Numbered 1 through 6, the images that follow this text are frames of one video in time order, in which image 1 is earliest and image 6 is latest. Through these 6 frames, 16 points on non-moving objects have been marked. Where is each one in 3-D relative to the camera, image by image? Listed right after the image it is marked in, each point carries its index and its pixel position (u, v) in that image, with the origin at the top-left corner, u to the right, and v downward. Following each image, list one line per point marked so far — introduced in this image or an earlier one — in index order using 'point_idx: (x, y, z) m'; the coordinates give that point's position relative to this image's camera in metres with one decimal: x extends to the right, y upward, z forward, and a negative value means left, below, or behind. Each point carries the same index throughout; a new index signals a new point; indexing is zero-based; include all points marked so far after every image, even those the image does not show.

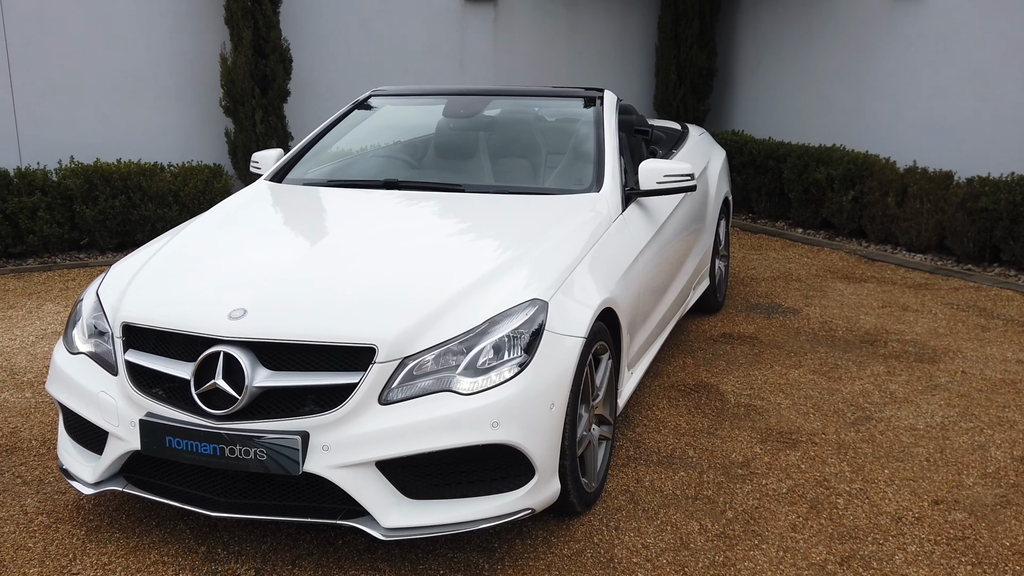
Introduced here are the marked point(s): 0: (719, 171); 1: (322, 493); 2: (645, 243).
0: (+1.0, +0.6, +4.9) m
1: (-0.4, -0.5, +2.4) m
2: (+0.4, +0.1, +3.4) m
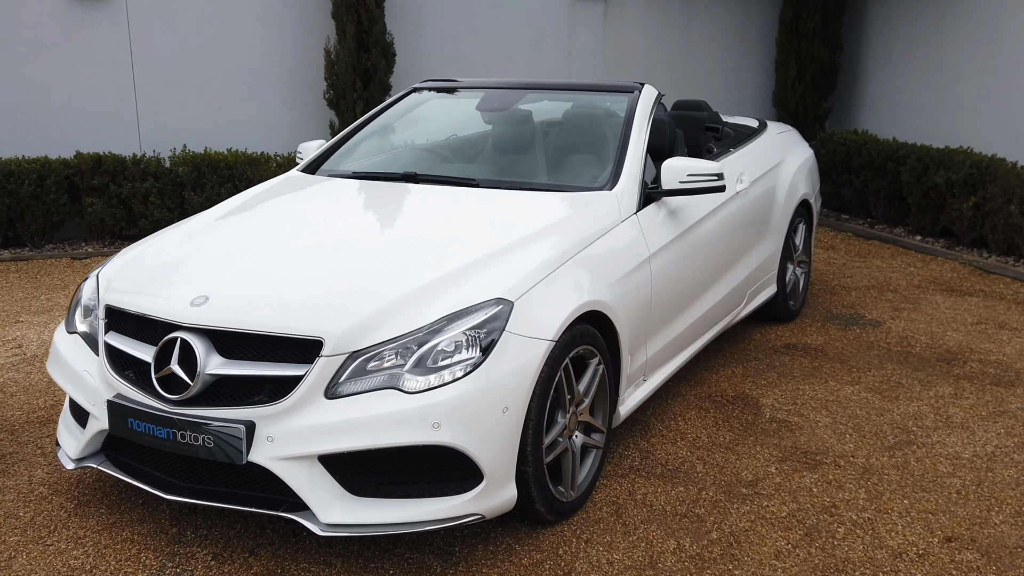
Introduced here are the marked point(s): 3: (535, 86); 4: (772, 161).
0: (+1.3, +0.5, +4.7) m
1: (-0.6, -0.4, +2.4) m
2: (+0.5, +0.1, +3.2) m
3: (+0.1, +0.8, +3.9) m
4: (+1.1, +0.5, +4.4) m
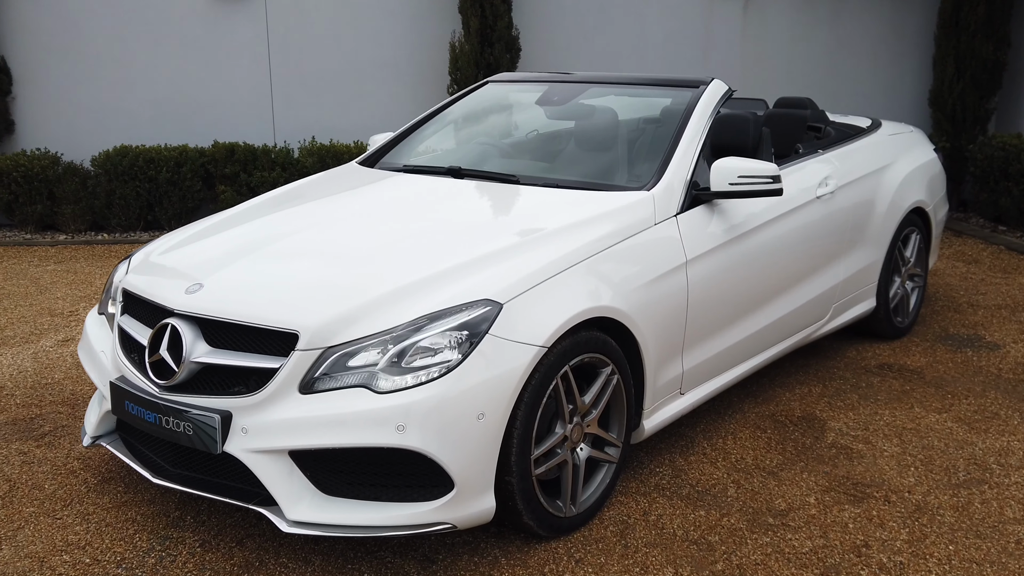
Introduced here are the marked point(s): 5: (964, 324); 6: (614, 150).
0: (+1.6, +0.5, +4.3) m
1: (-0.6, -0.4, +2.4) m
2: (+0.6, +0.1, +3.0) m
3: (+0.3, +0.8, +3.8) m
4: (+1.4, +0.5, +4.1) m
5: (+2.0, -0.2, +4.6) m
6: (+0.3, +0.4, +3.3) m
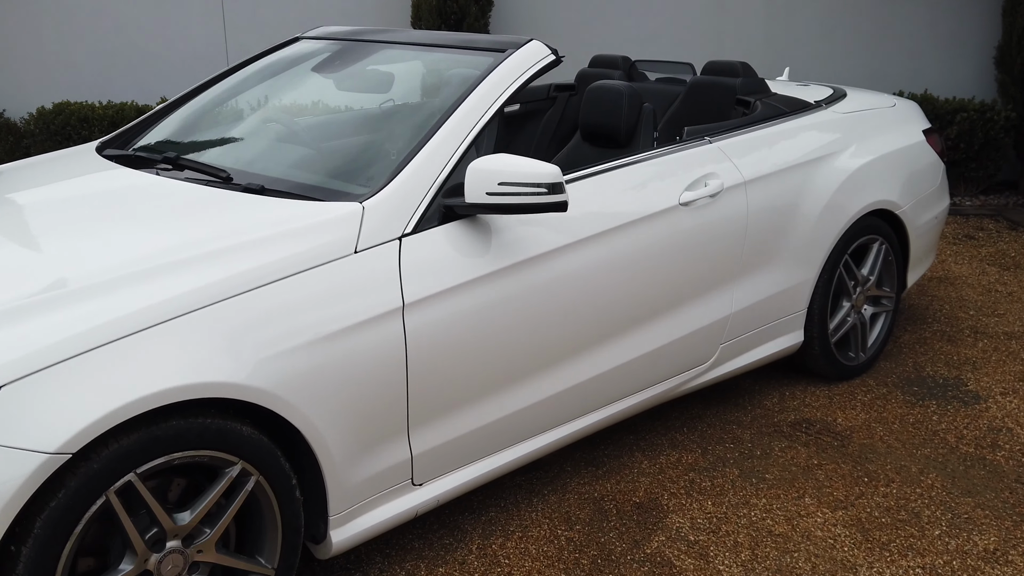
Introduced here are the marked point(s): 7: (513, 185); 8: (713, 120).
0: (+1.1, +0.4, +3.3) m
1: (-1.4, -0.5, +1.7) m
2: (-0.1, 0.0, +2.1) m
3: (-0.2, +0.7, +2.9) m
4: (+0.9, +0.4, +3.0) m
5: (+1.5, -0.2, +3.6) m
6: (-0.3, +0.4, +2.4) m
7: (0.0, +0.2, +2.1) m
8: (+0.6, +0.5, +3.4) m
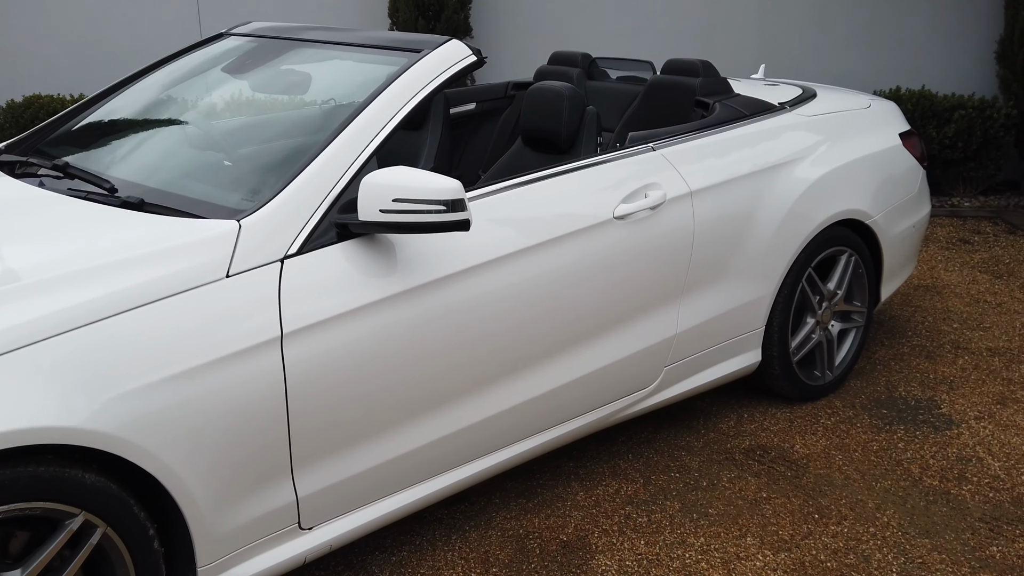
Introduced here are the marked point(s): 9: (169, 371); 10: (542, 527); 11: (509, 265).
0: (+1.0, +0.3, +3.0) m
1: (-1.6, -0.6, +1.5) m
2: (-0.3, -0.1, +1.9) m
3: (-0.4, +0.7, +2.7) m
4: (+0.7, +0.3, +2.8) m
5: (+1.3, -0.3, +3.3) m
6: (-0.5, +0.3, +2.3) m
7: (-0.2, +0.2, +1.9) m
8: (+0.5, +0.5, +3.1) m
9: (-0.5, -0.1, +1.7) m
10: (+0.1, -0.6, +2.4) m
11: (0.0, 0.0, +2.2) m
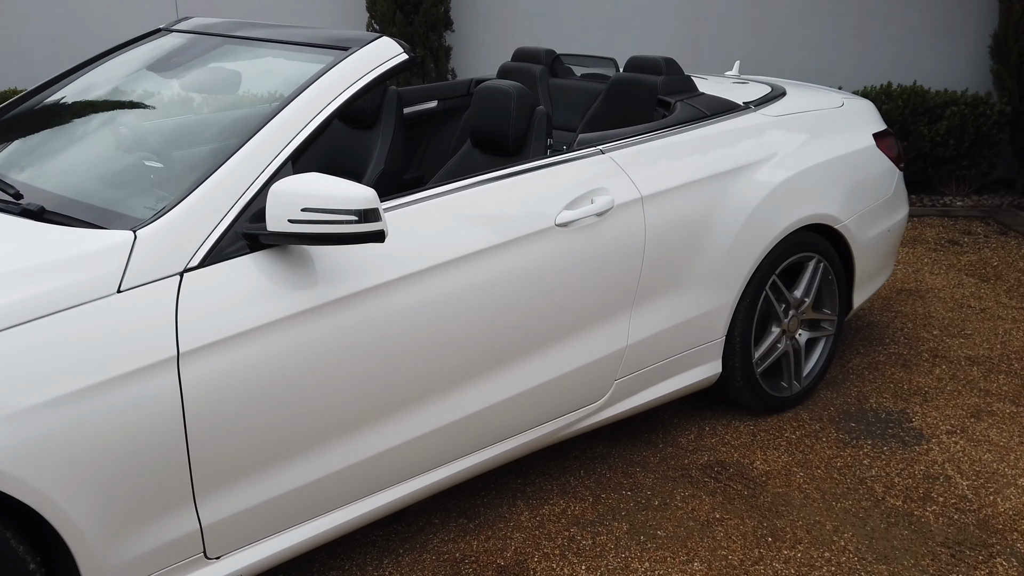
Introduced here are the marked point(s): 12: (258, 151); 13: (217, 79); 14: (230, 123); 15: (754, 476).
0: (+0.8, +0.3, +2.9) m
1: (-1.7, -0.6, +1.4) m
2: (-0.5, -0.1, +1.8) m
3: (-0.6, +0.6, +2.6) m
4: (+0.6, +0.3, +2.7) m
5: (+1.2, -0.3, +3.2) m
6: (-0.6, +0.3, +2.1) m
7: (-0.3, +0.1, +1.8) m
8: (+0.3, +0.5, +3.0) m
9: (-0.7, -0.2, +1.6) m
10: (-0.1, -0.6, +2.3) m
11: (-0.1, 0.0, +2.1) m
12: (-0.5, +0.3, +2.0) m
13: (-0.7, +0.5, +2.4) m
14: (-0.6, +0.3, +2.2) m
15: (+0.6, -0.5, +2.7) m
